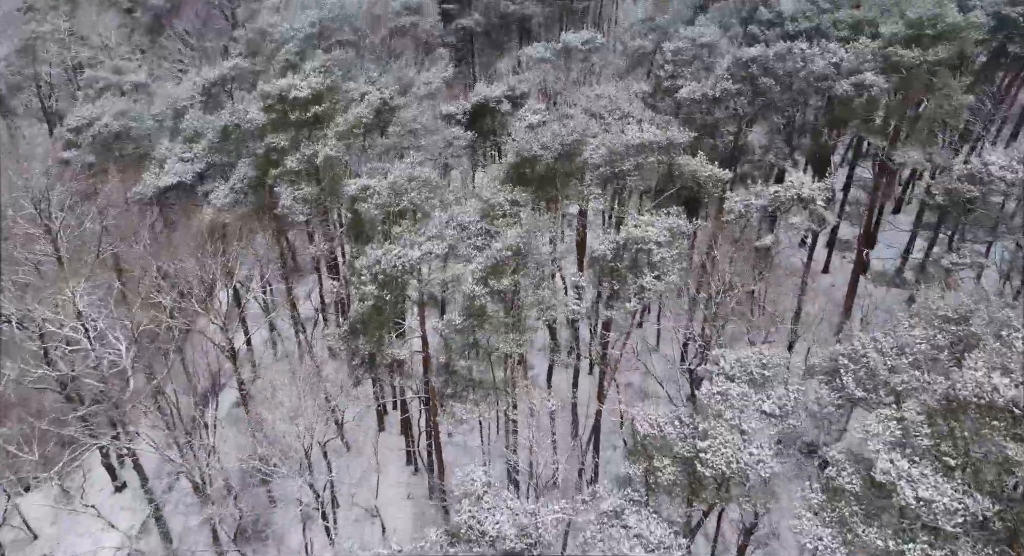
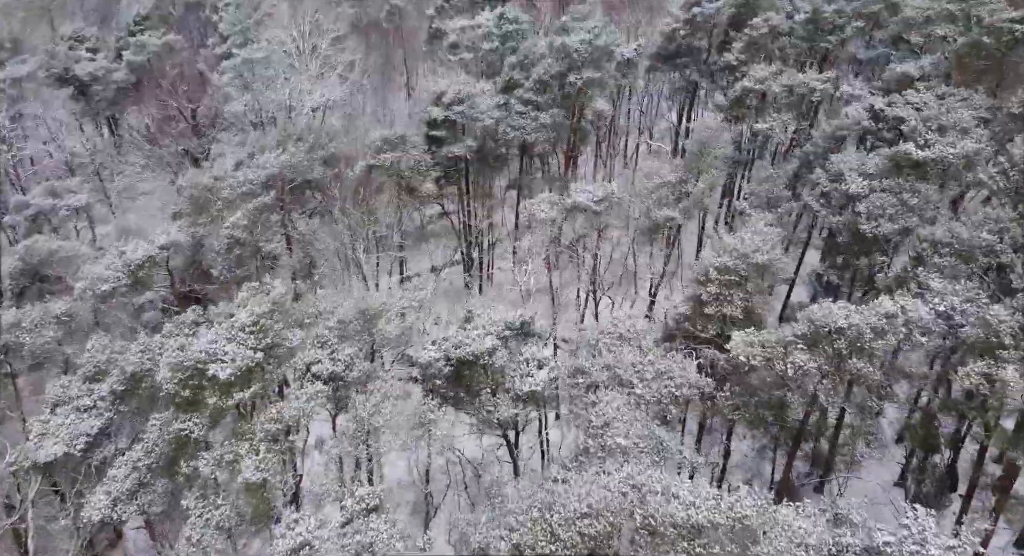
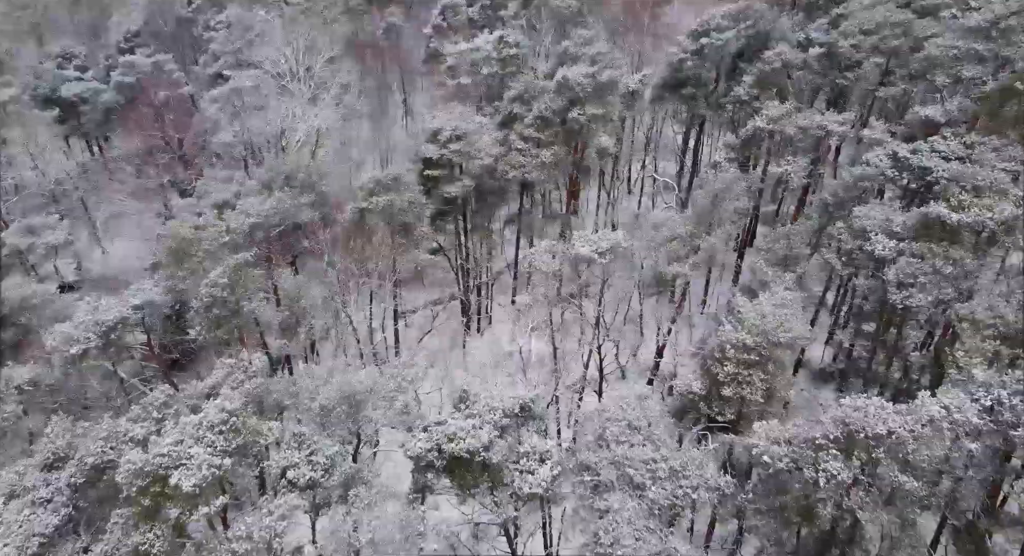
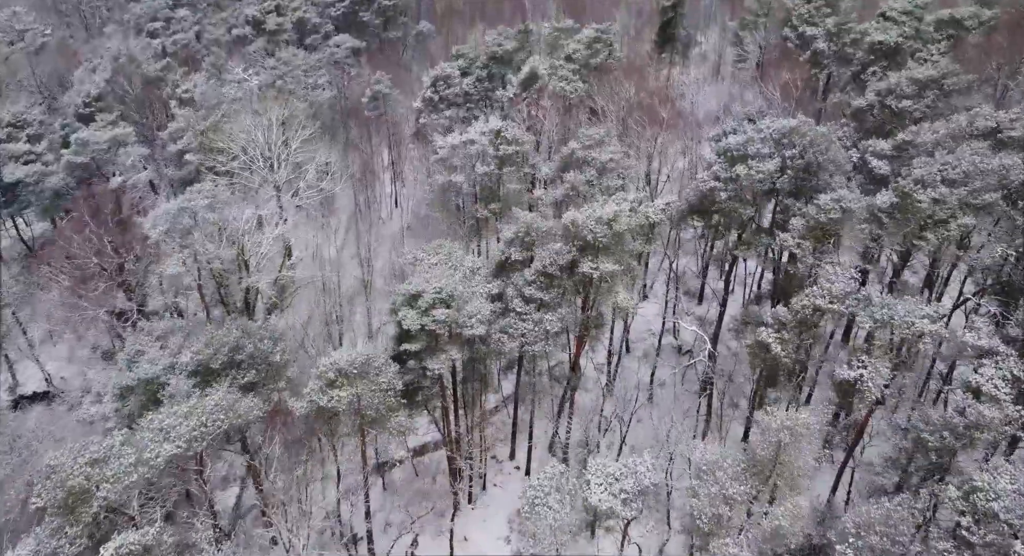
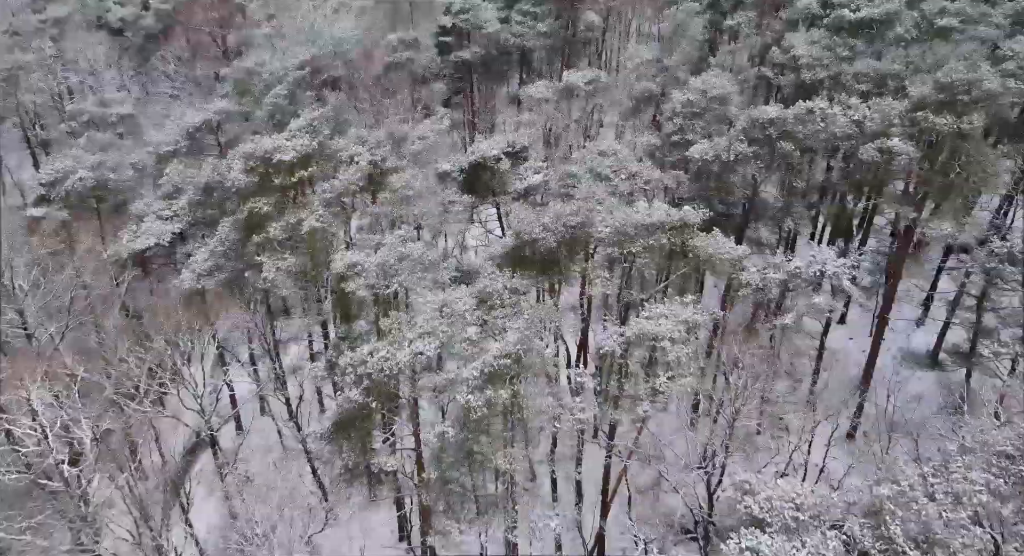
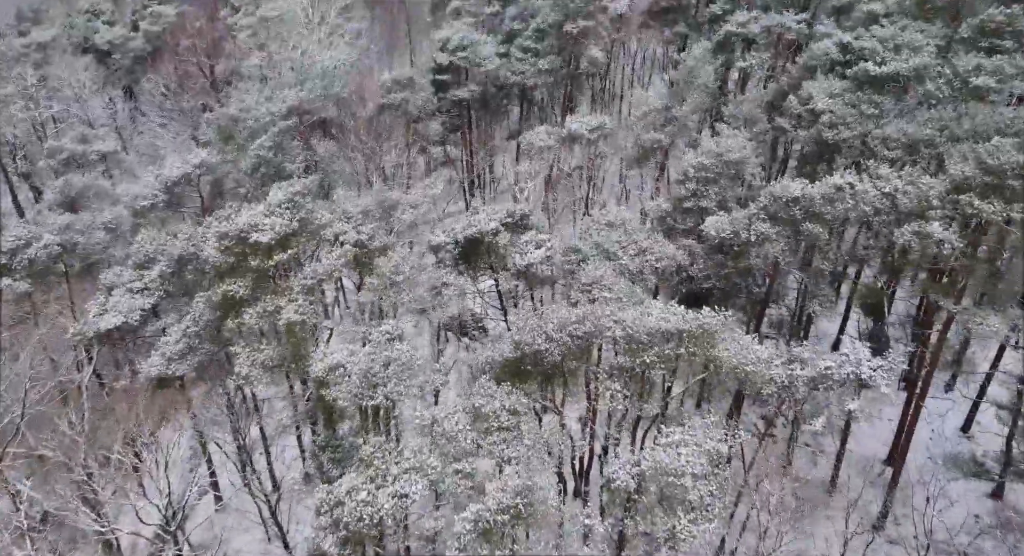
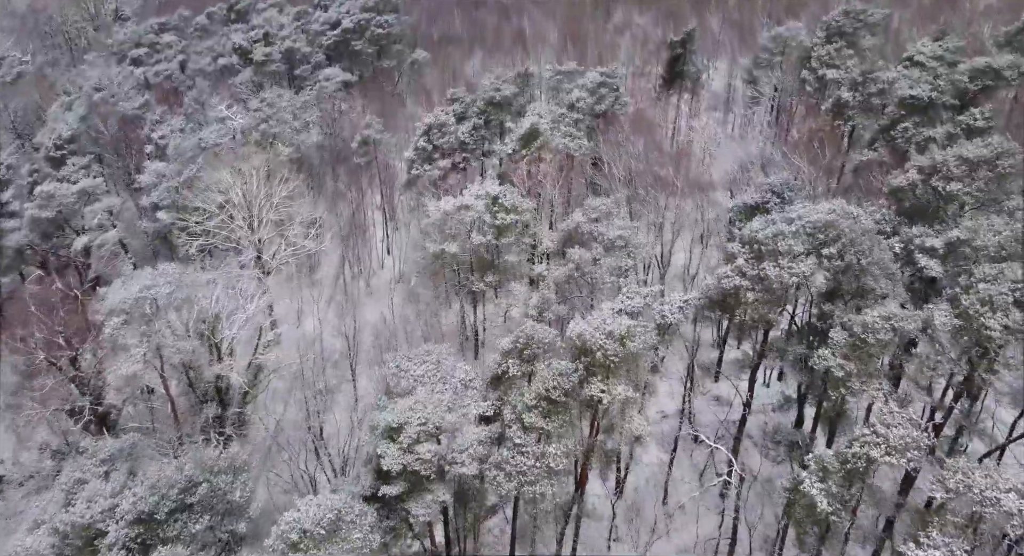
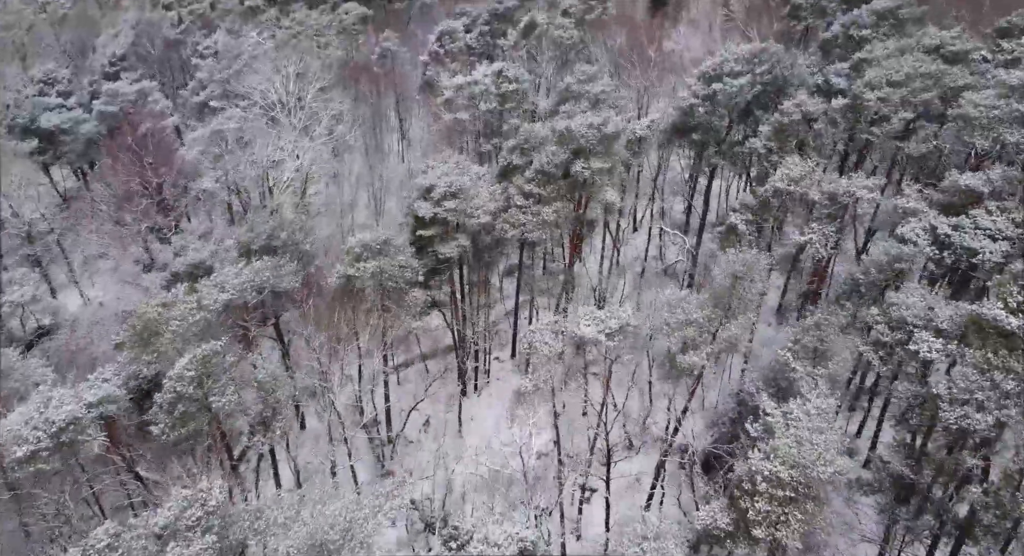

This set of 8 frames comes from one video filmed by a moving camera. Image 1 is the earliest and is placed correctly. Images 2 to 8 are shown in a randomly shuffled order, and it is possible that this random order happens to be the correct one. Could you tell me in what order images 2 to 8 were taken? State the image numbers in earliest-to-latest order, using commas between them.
5, 6, 2, 3, 8, 4, 7
